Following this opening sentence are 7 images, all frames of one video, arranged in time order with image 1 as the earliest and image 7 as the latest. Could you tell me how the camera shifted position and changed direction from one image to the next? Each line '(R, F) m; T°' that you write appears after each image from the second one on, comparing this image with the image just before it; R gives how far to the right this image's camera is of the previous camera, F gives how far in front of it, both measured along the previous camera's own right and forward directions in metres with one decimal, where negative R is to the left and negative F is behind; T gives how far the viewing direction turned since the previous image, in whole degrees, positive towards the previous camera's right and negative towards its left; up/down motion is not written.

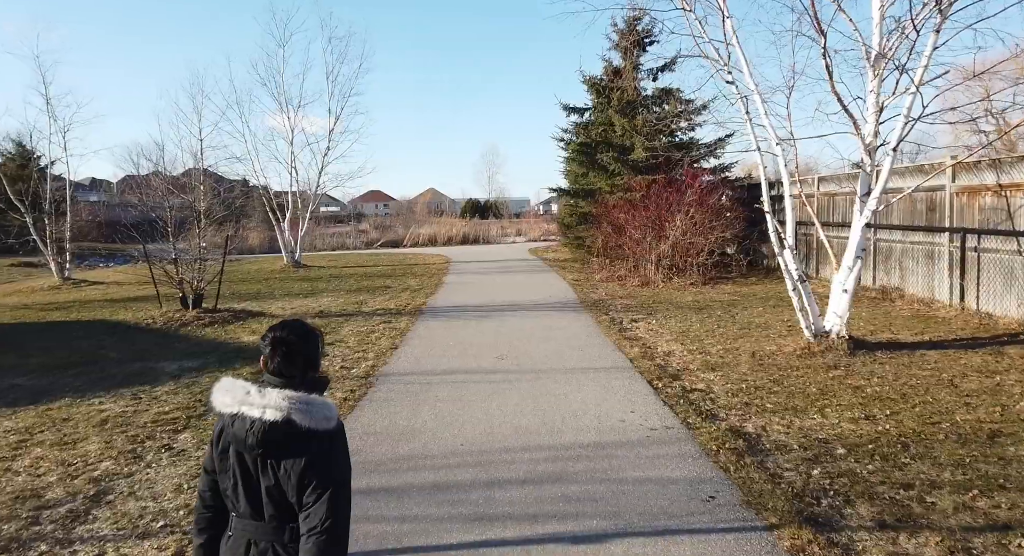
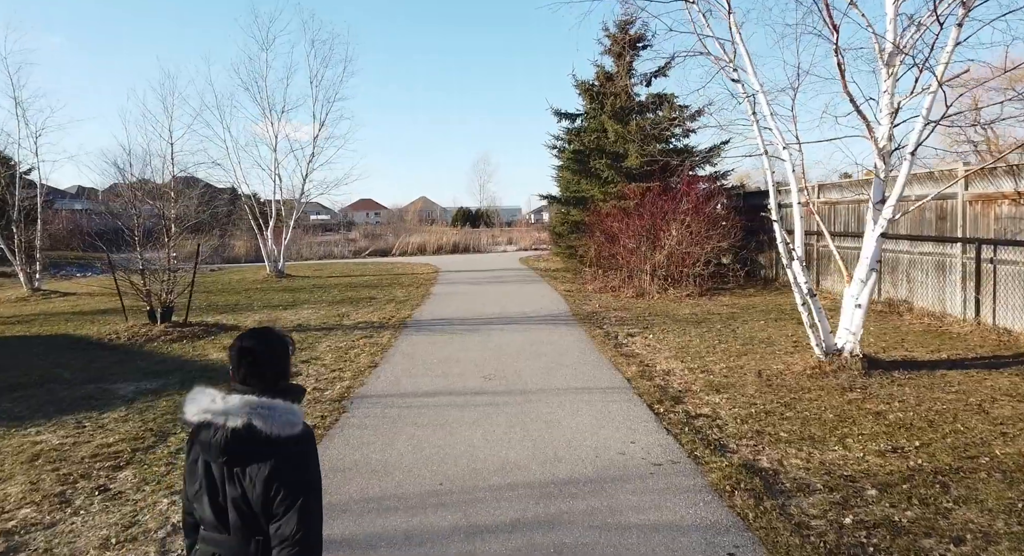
(0.0, +0.6) m; +1°
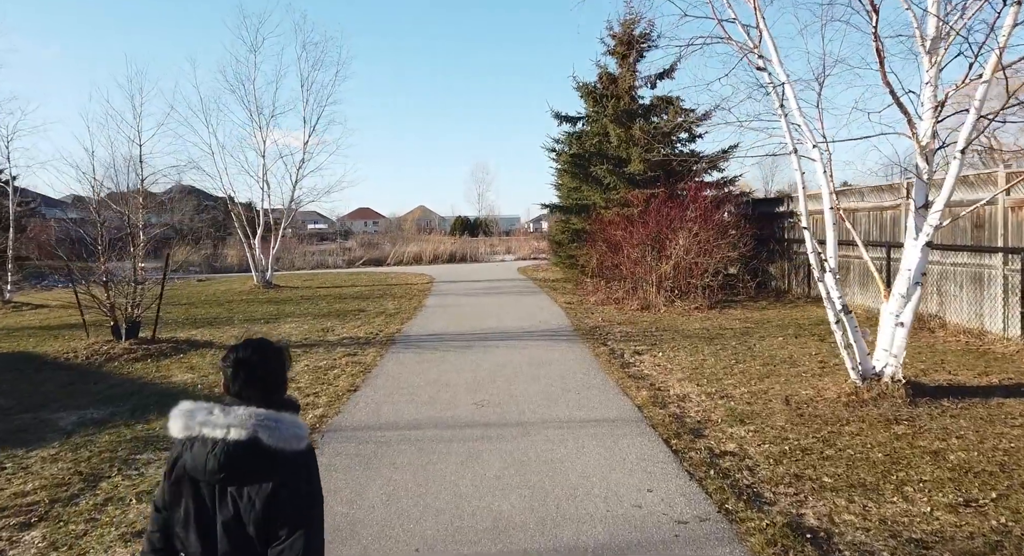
(0.0, +0.8) m; 0°
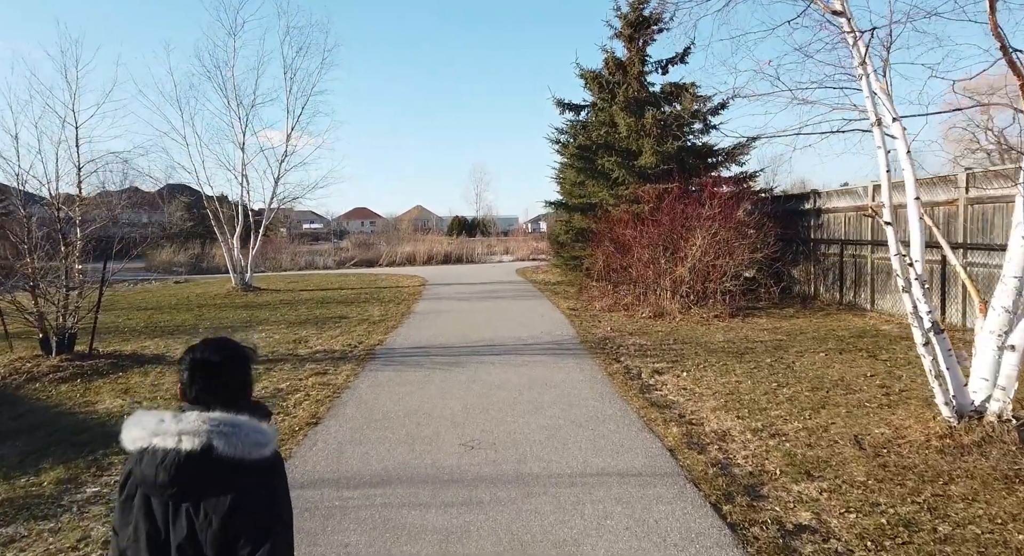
(0.0, +1.3) m; 0°
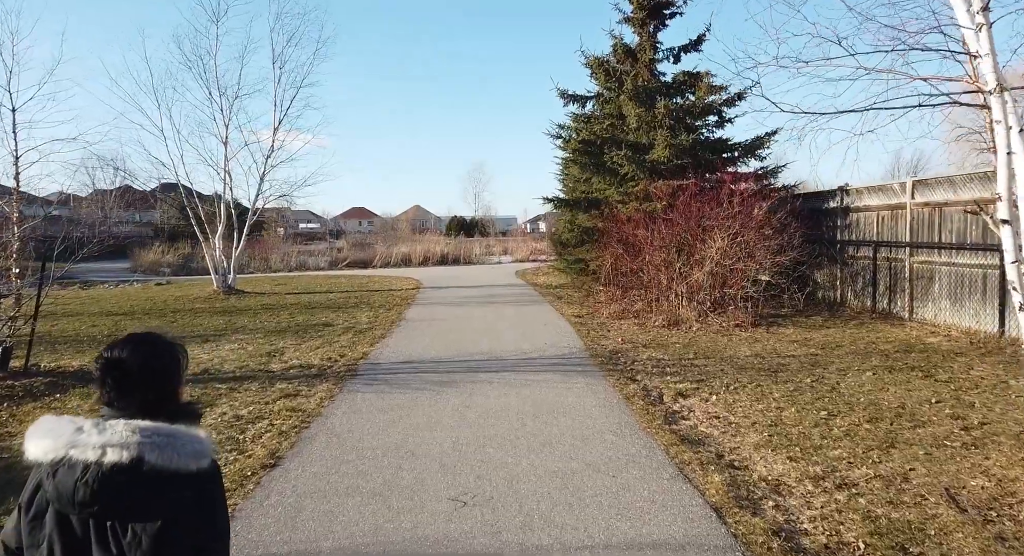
(0.0, +1.0) m; 0°
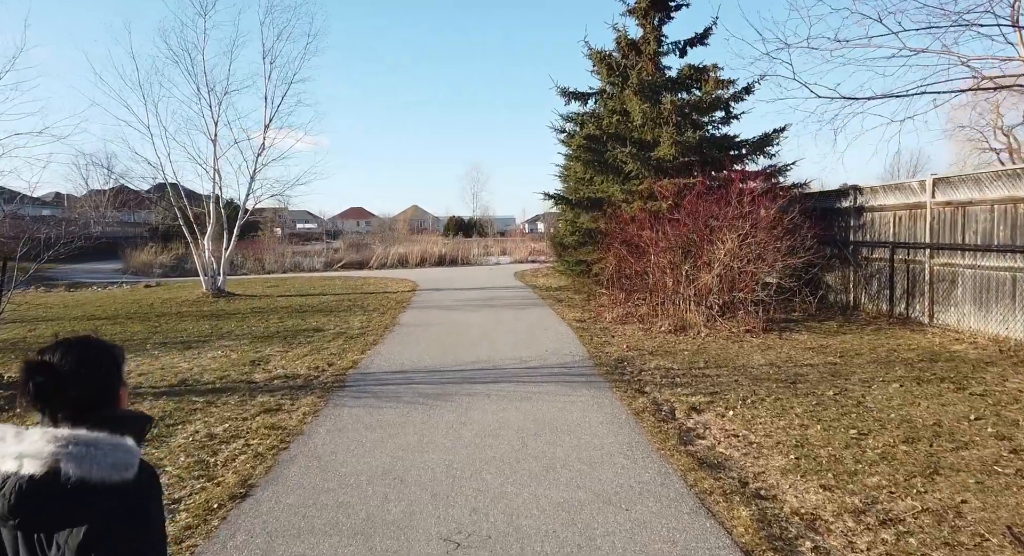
(0.0, +0.5) m; 0°
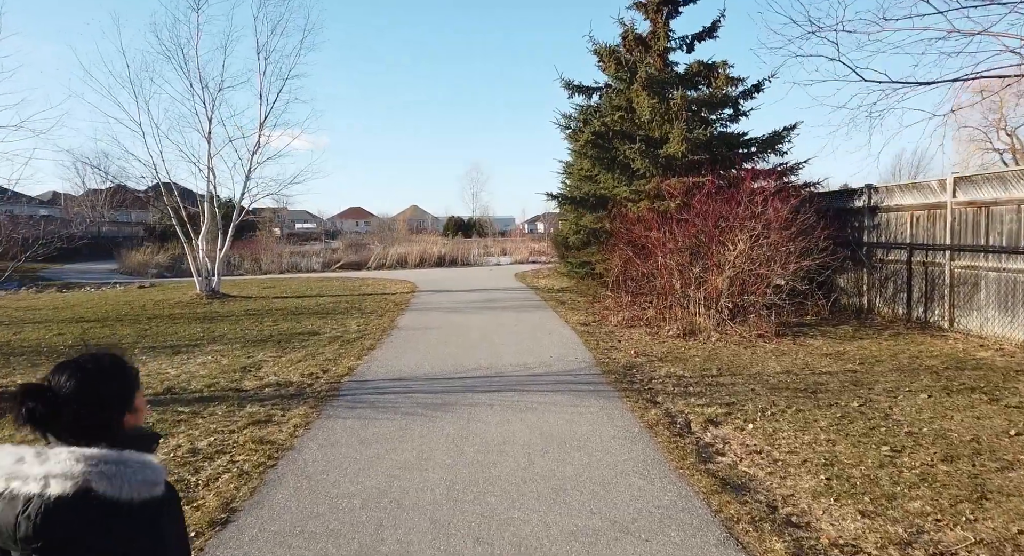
(0.0, +0.4) m; 0°
